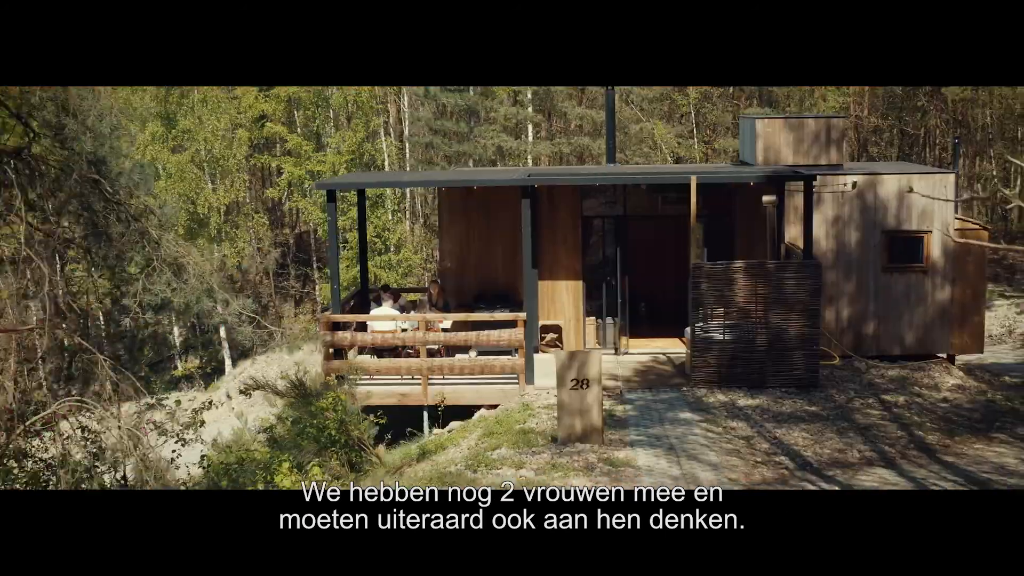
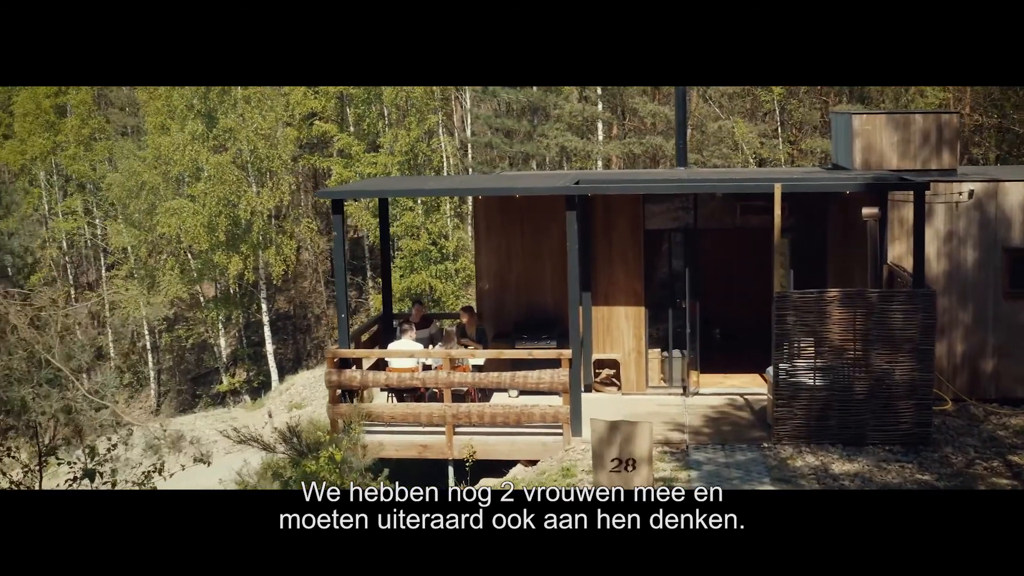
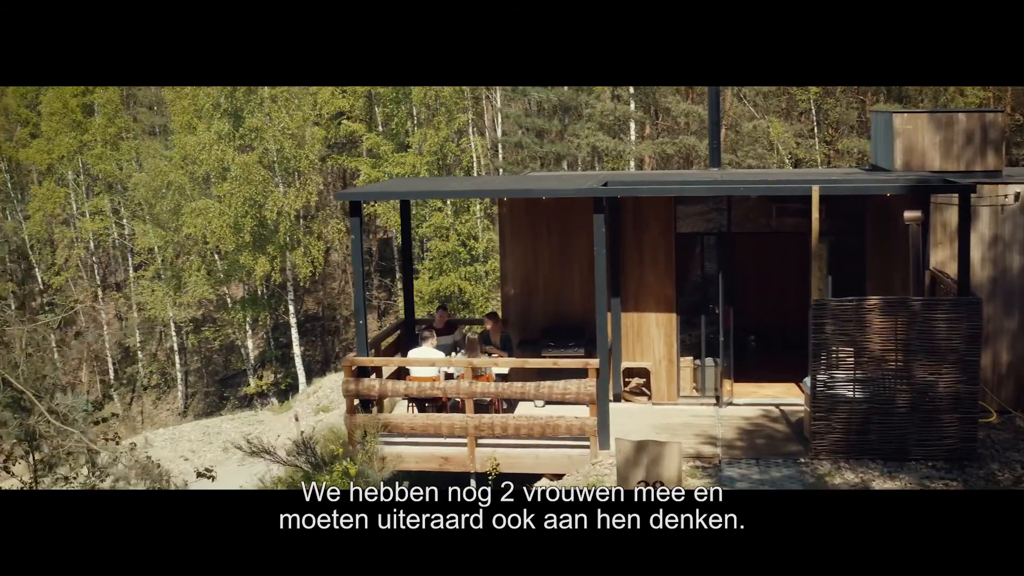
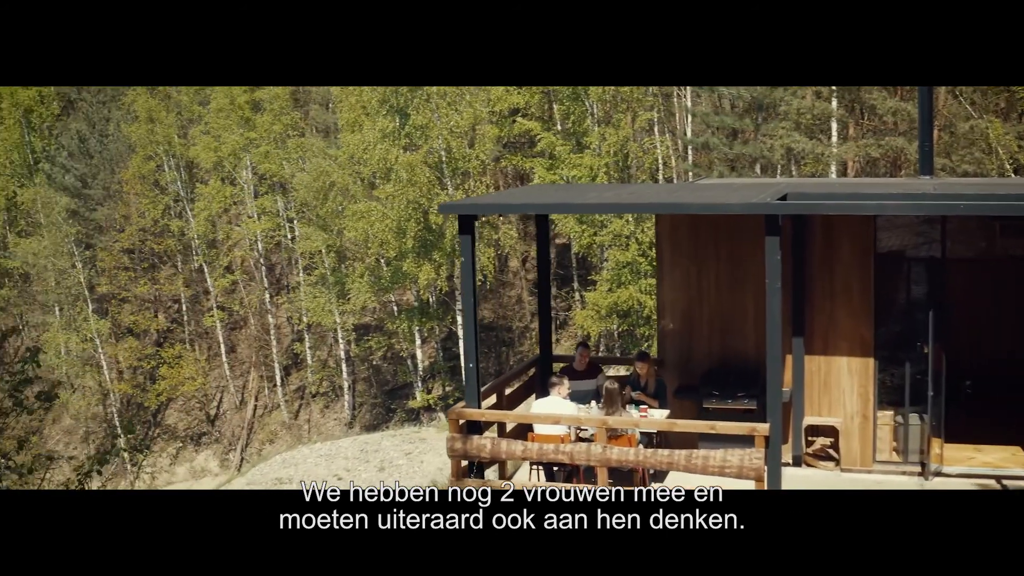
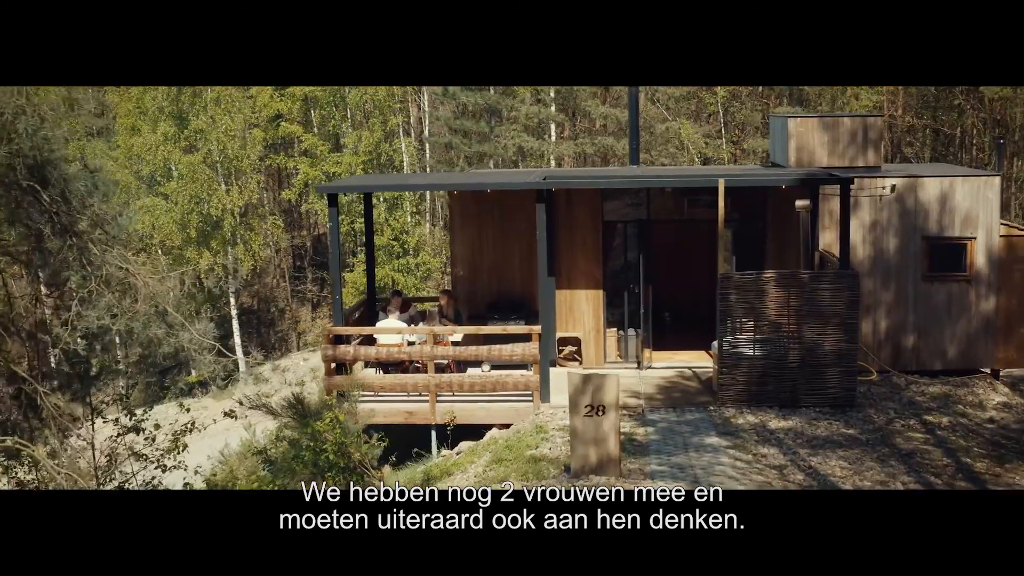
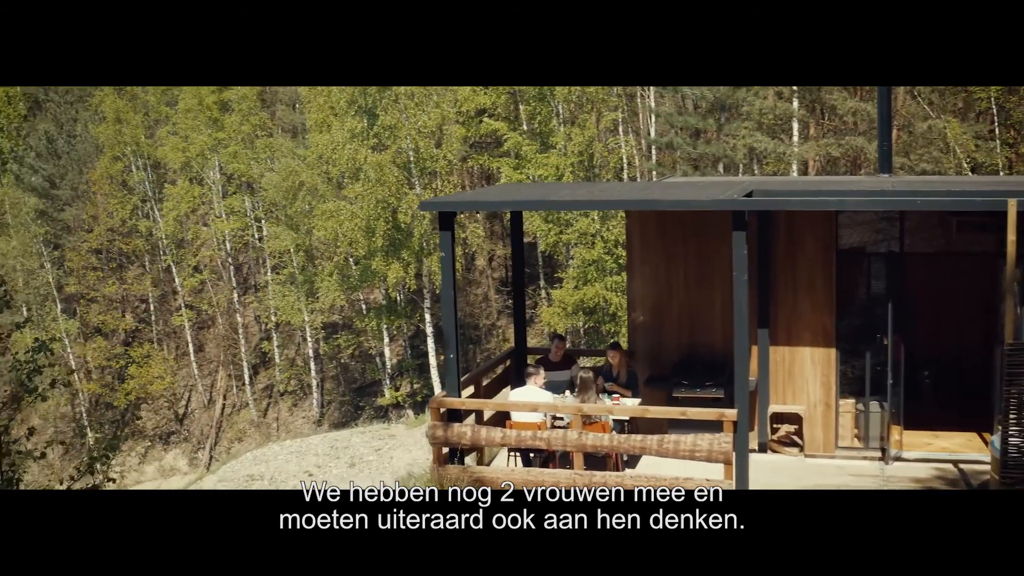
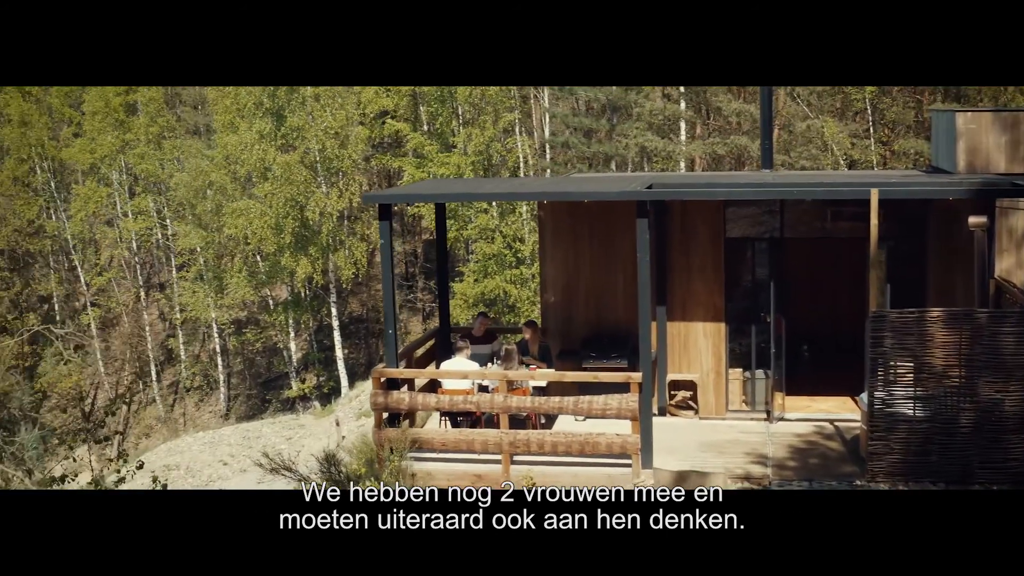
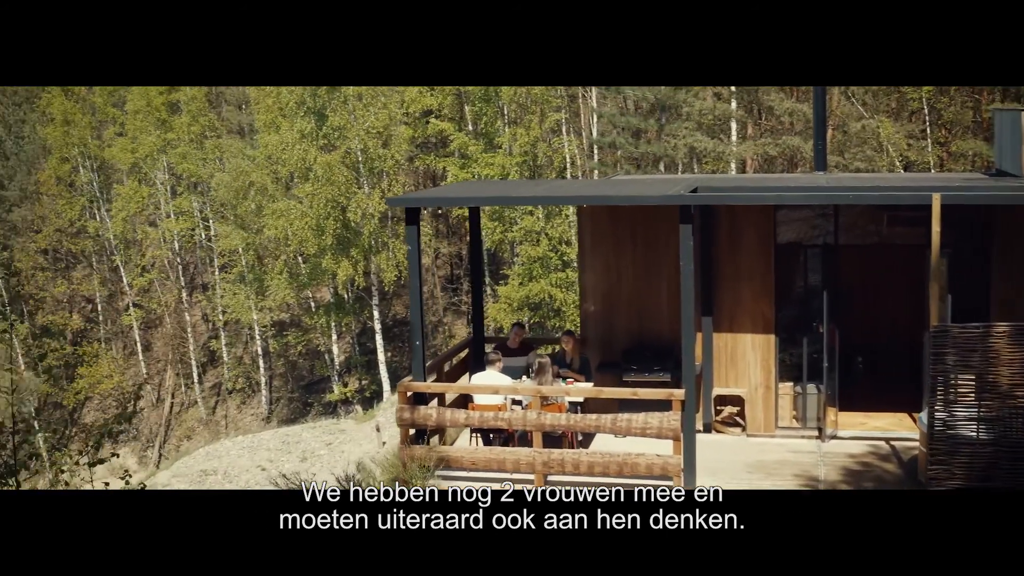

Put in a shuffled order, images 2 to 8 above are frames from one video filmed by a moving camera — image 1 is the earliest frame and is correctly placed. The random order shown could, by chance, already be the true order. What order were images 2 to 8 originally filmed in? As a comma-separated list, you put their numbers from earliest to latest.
5, 2, 3, 7, 8, 6, 4
